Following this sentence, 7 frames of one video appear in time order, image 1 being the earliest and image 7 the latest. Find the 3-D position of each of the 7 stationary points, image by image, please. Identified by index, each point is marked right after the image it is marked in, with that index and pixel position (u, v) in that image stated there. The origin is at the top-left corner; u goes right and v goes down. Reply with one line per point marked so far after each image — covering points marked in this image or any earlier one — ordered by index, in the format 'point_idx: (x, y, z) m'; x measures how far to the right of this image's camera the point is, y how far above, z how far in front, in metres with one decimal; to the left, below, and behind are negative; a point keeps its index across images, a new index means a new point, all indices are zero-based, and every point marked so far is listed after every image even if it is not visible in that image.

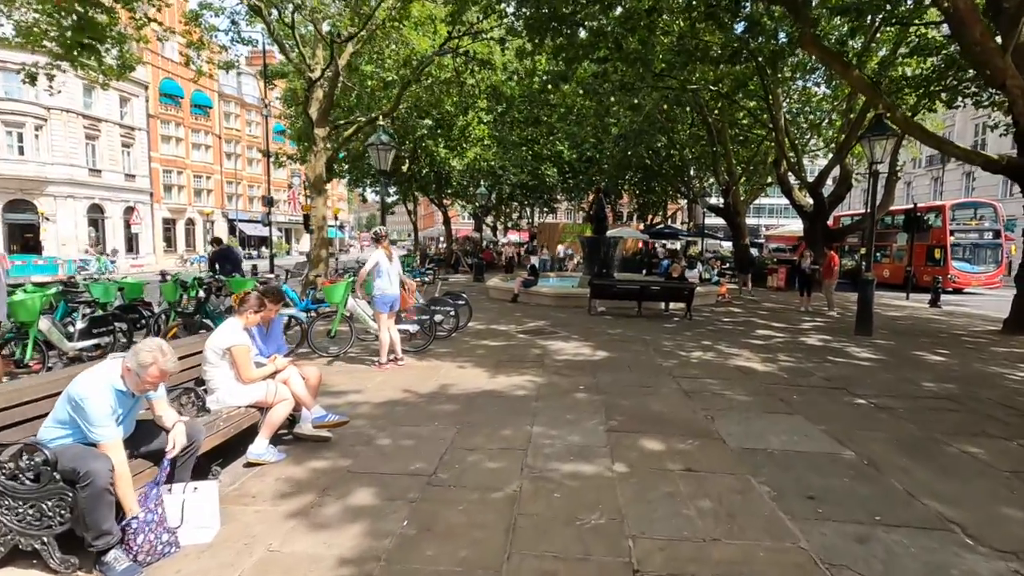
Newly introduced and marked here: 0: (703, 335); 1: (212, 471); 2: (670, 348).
0: (+3.3, -0.8, +9.3) m
1: (-2.0, -1.2, +3.5) m
2: (+2.4, -0.9, +8.1) m
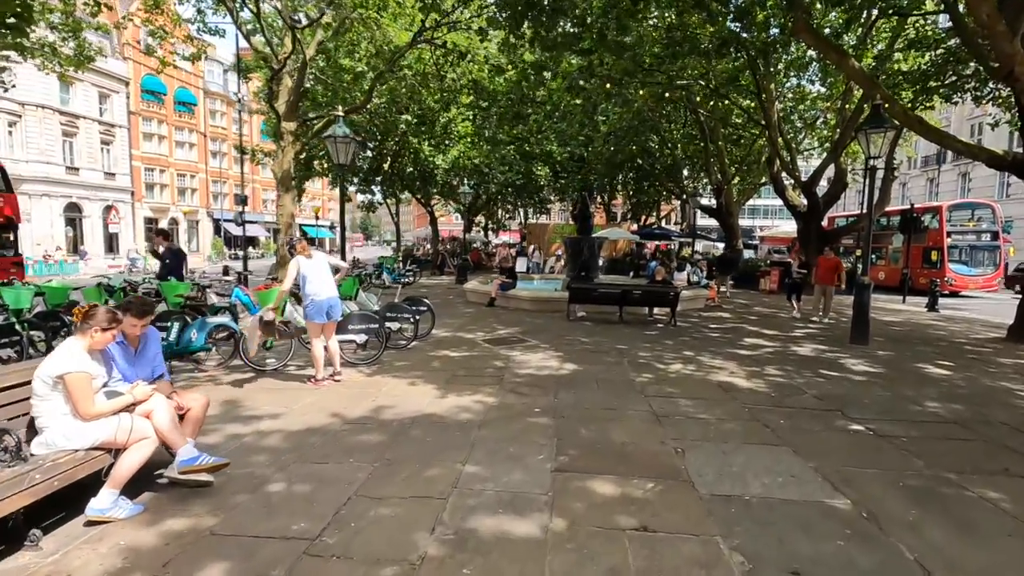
0: (+2.8, -0.9, +8.6) m
1: (-2.5, -1.3, +2.7) m
2: (+1.8, -1.0, +7.4) m
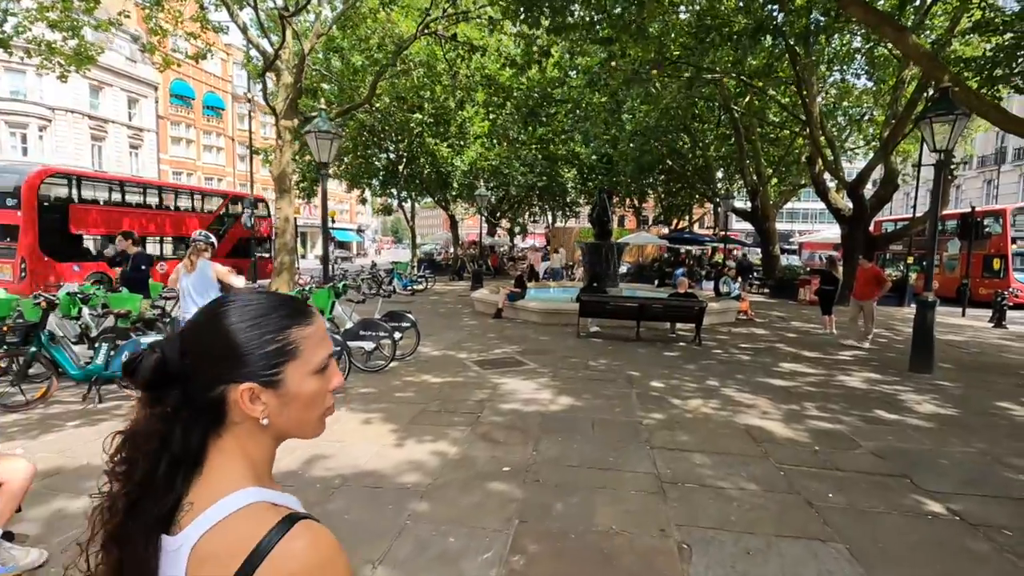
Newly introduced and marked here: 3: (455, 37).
0: (+2.7, -1.1, +7.3) m
1: (-2.9, -1.4, +1.8) m
2: (+1.7, -1.2, +6.2) m
3: (-1.6, +6.9, +14.8) m
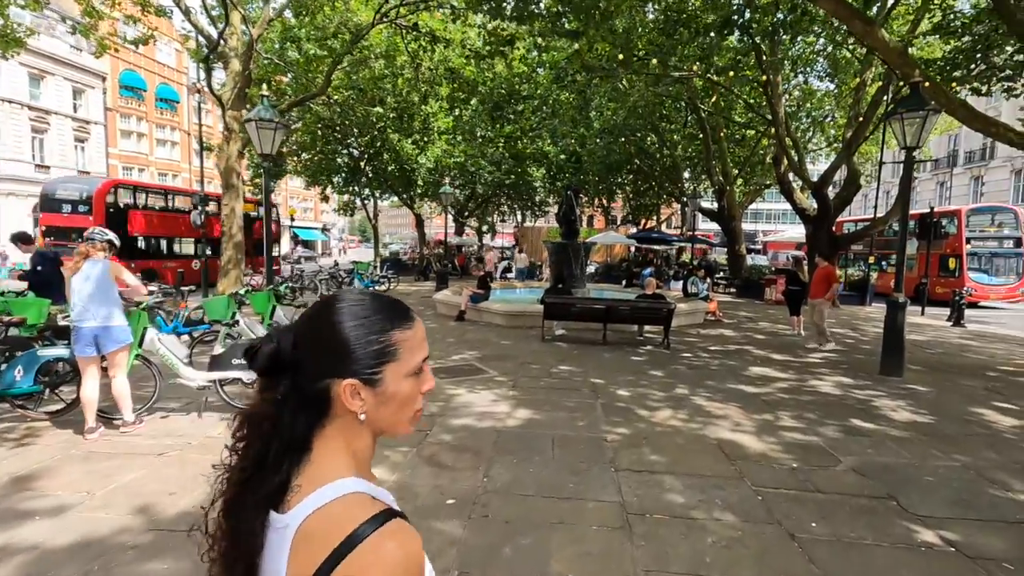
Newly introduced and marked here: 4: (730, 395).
0: (+2.2, -1.2, +6.9) m
1: (-3.1, -1.4, +1.1) m
2: (+1.2, -1.2, +5.7) m
3: (-2.5, +6.9, +14.2) m
4: (+2.5, -1.2, +6.2) m
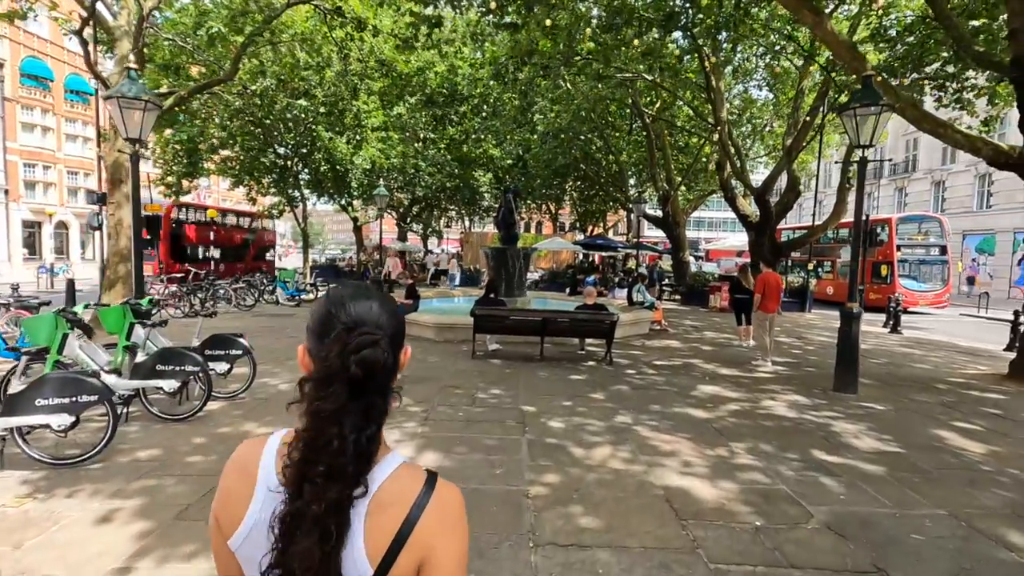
0: (+1.2, -1.3, +6.1) m
1: (-3.5, -1.5, -0.2) m
2: (+0.4, -1.3, +4.8) m
3: (-4.1, +6.7, +13.0) m
4: (+1.7, -1.4, +5.4) m
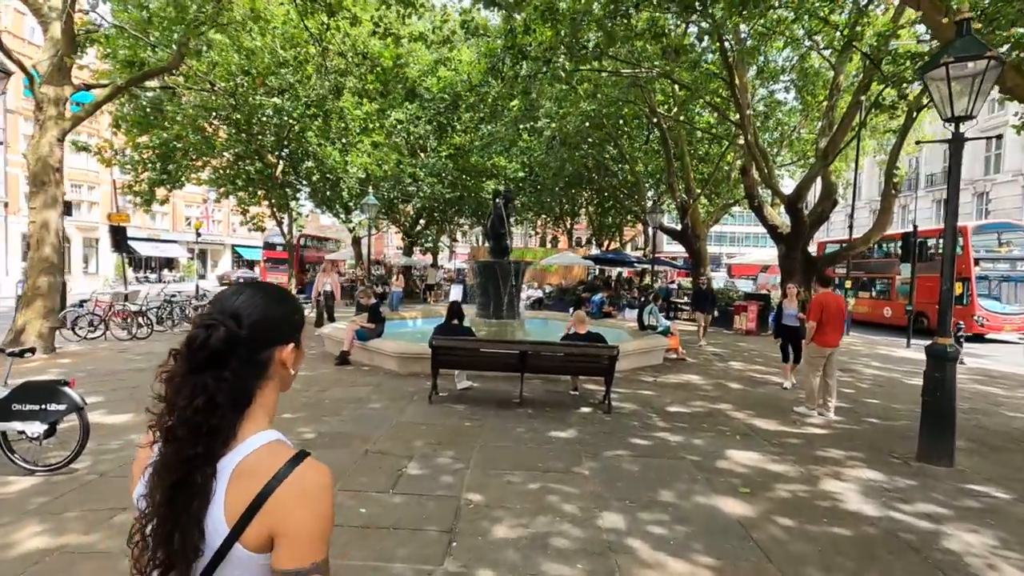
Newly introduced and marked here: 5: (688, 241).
0: (+0.8, -1.5, +4.2) m
1: (-4.1, -1.5, -1.9) m
2: (-0.1, -1.5, +2.9) m
3: (-4.3, +6.3, +11.5) m
4: (+1.2, -1.6, +3.5) m
5: (+6.6, +1.8, +20.2) m
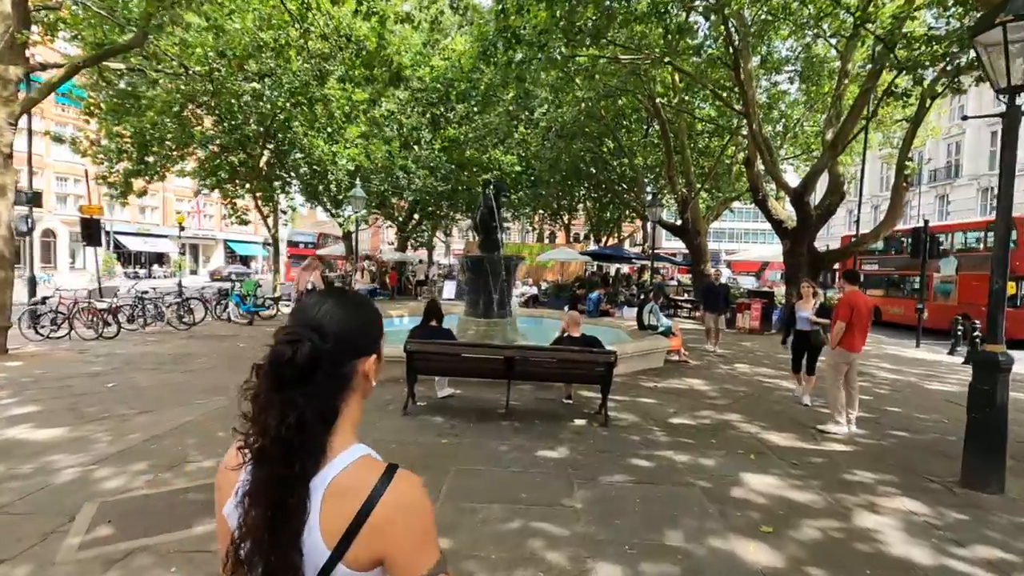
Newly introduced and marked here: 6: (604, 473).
0: (+0.6, -1.5, +3.5) m
1: (-4.2, -1.6, -2.6) m
2: (-0.2, -1.5, +2.2) m
3: (-4.4, +6.3, +10.8) m
4: (+1.1, -1.6, +2.8) m
5: (+6.4, +1.9, +19.5) m
6: (+0.7, -1.5, +4.3) m
